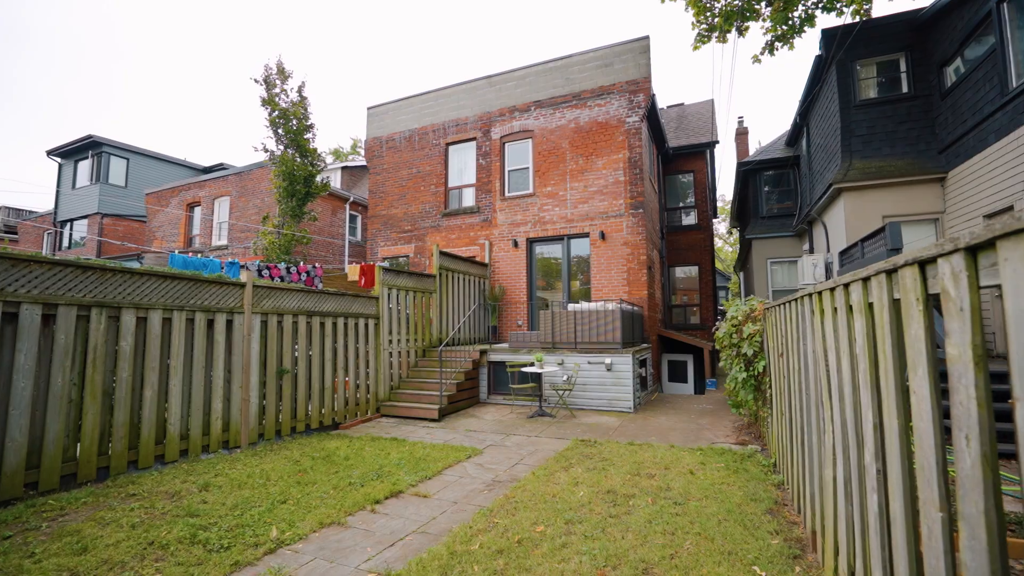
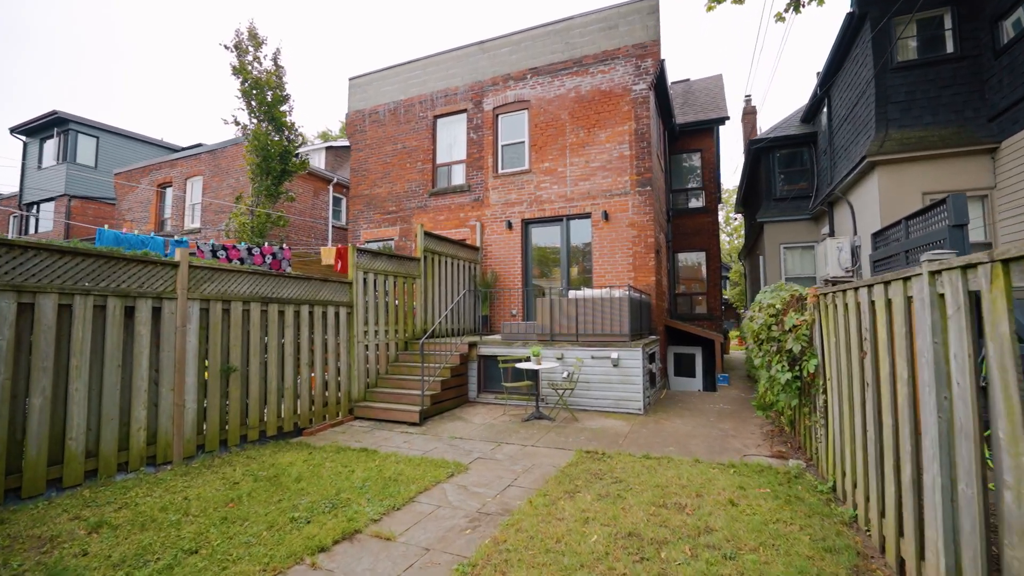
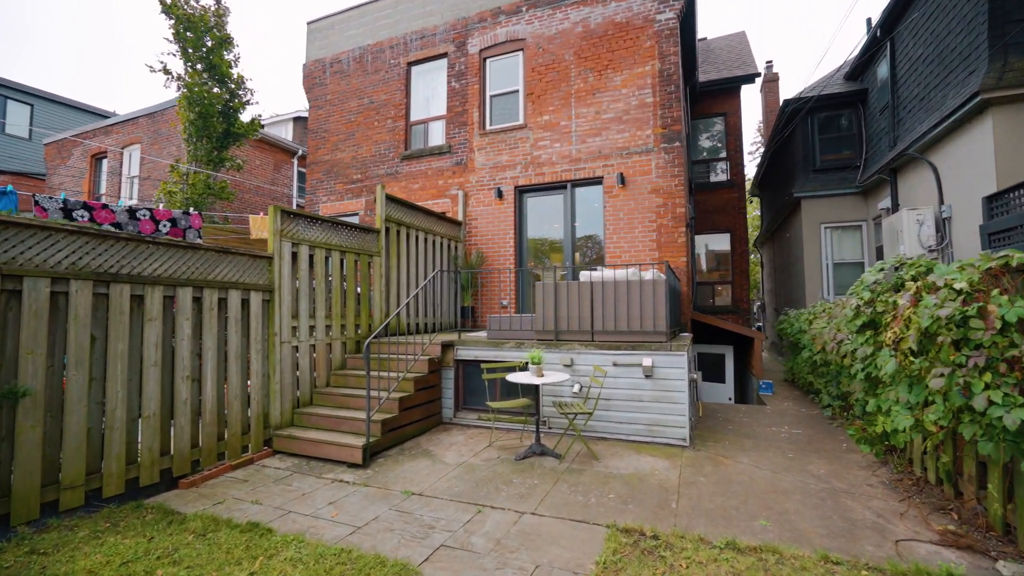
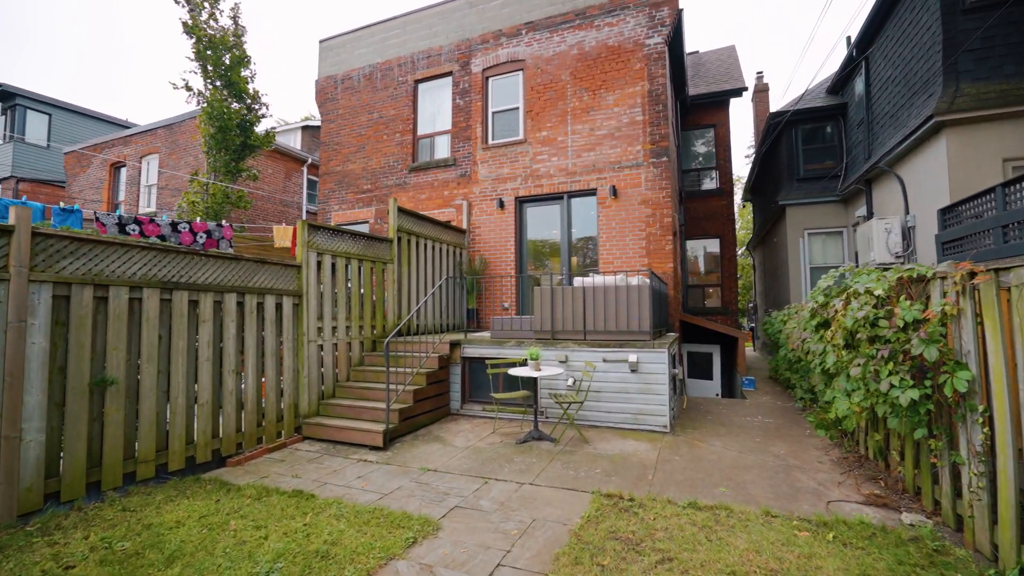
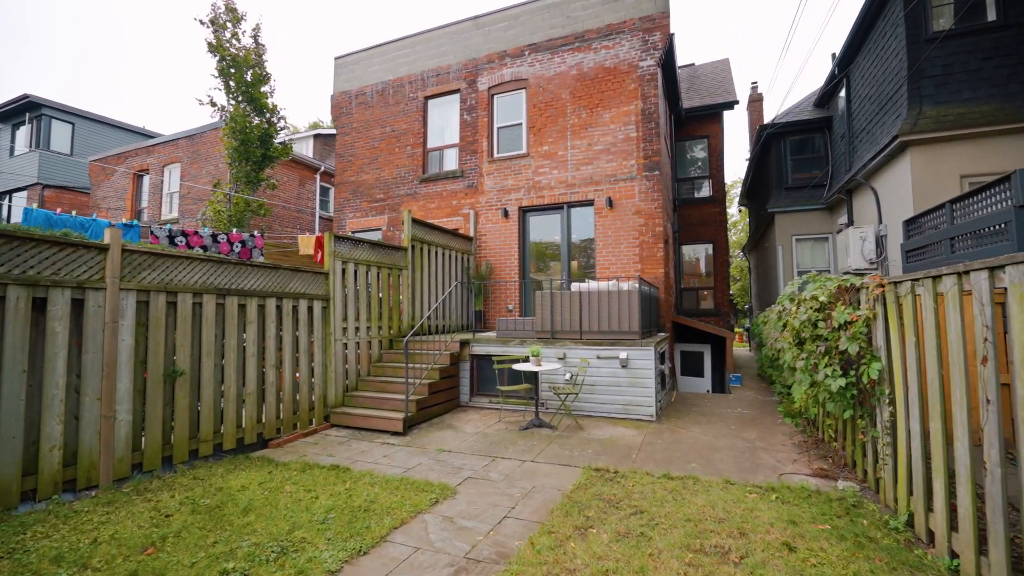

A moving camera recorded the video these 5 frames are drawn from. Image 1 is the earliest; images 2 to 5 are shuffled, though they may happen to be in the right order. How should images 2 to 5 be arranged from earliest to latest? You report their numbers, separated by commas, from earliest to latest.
2, 5, 4, 3
